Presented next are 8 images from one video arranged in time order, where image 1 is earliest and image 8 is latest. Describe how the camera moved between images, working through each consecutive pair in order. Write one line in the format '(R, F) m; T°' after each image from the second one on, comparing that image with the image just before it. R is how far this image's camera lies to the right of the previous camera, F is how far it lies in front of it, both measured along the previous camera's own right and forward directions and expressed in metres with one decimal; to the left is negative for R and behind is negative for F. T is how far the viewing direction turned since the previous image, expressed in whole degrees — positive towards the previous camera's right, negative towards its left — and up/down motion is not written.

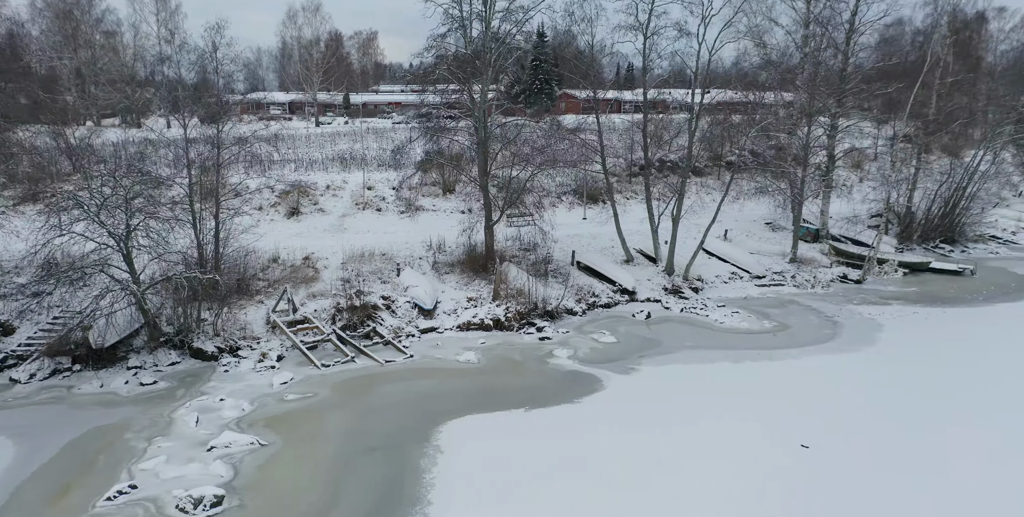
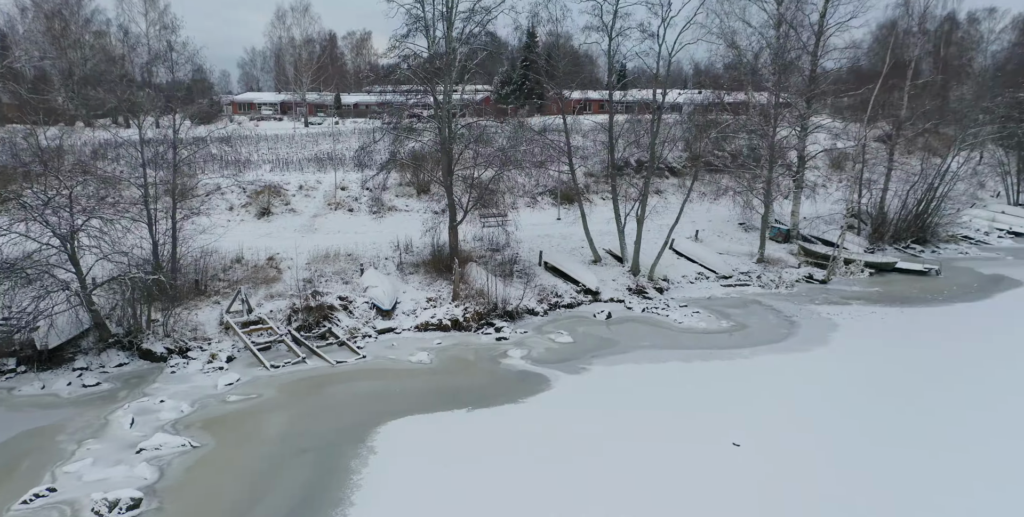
(+0.7, 0.0) m; +1°
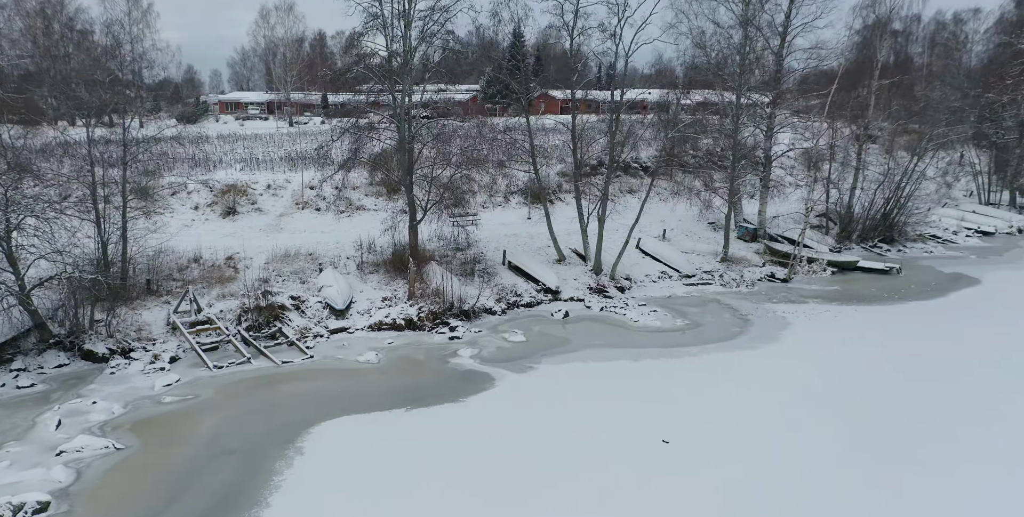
(+0.7, 0.0) m; +1°
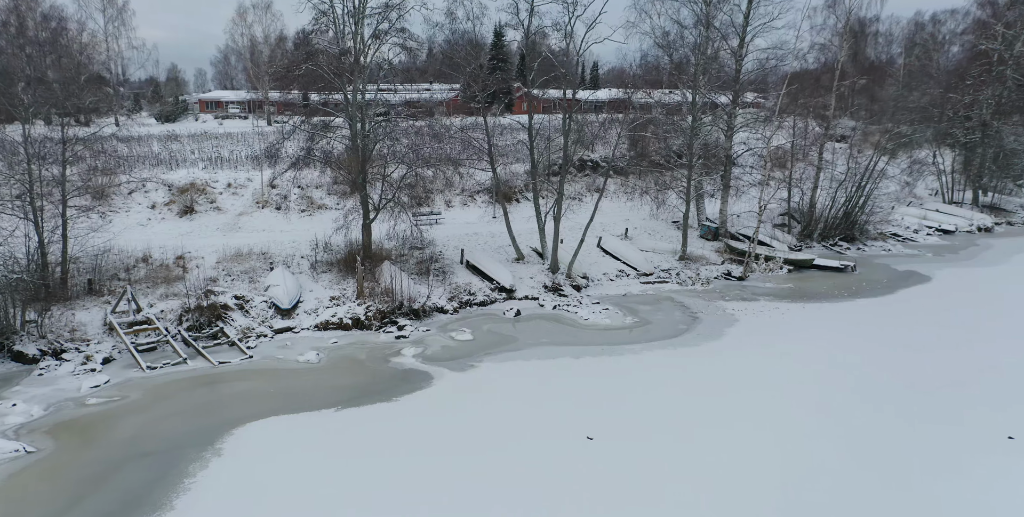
(+0.7, 0.0) m; +2°
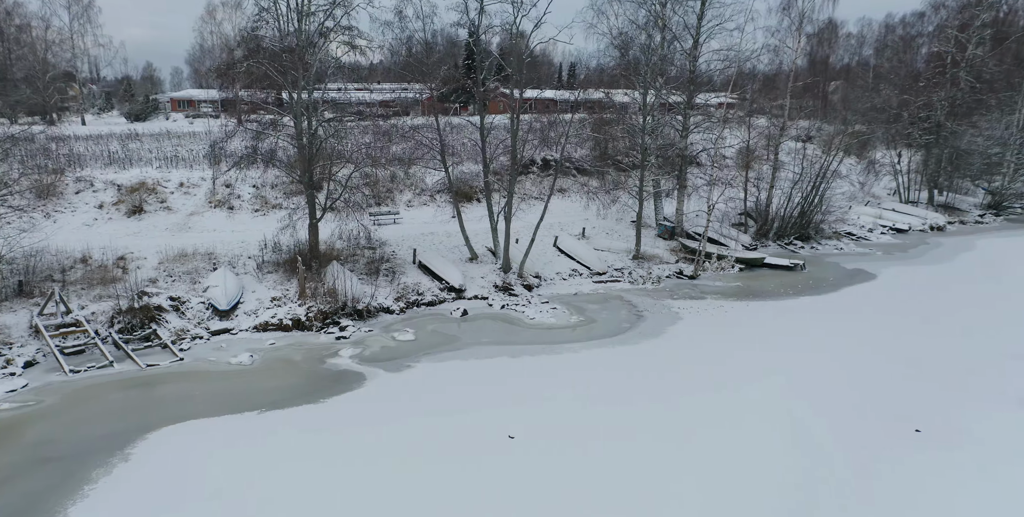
(+0.7, 0.0) m; +2°
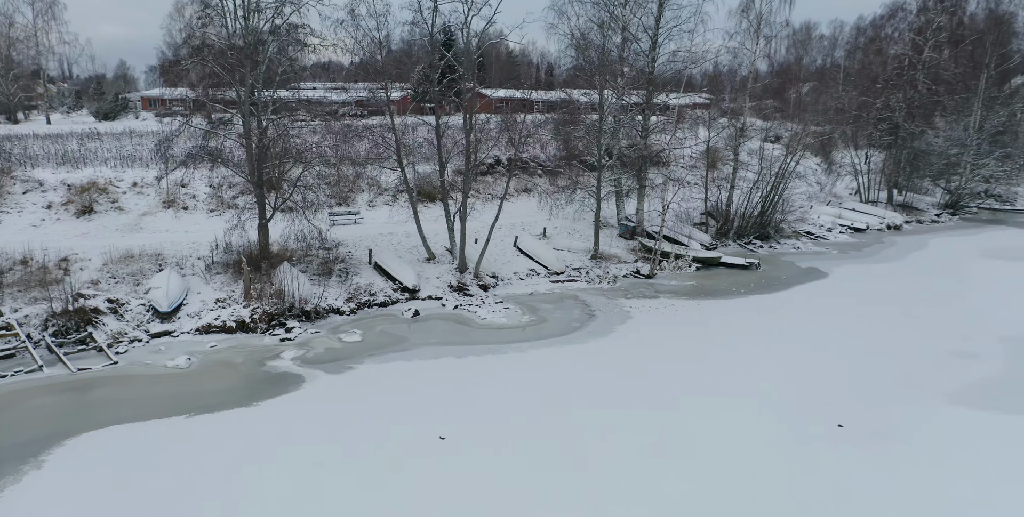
(+0.5, +0.1) m; +2°
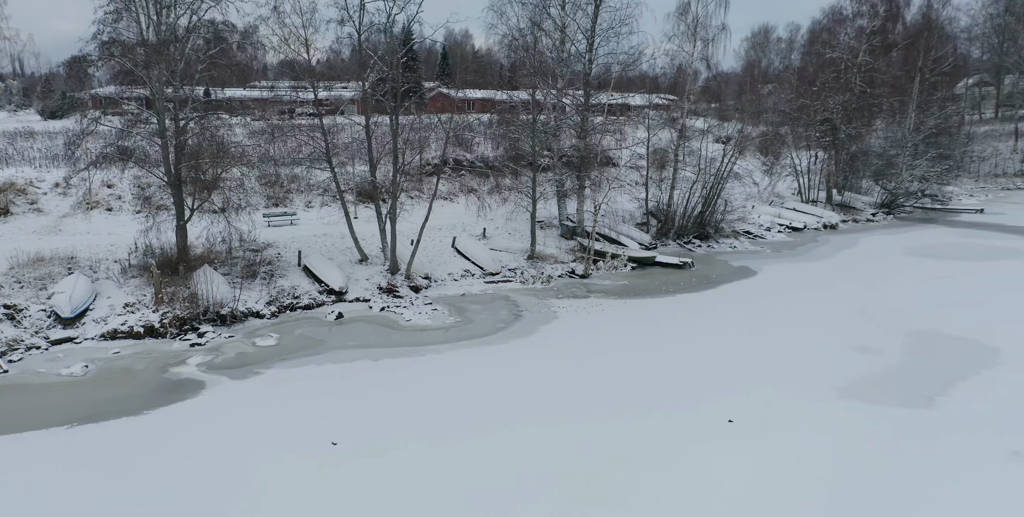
(+0.8, +0.1) m; +3°
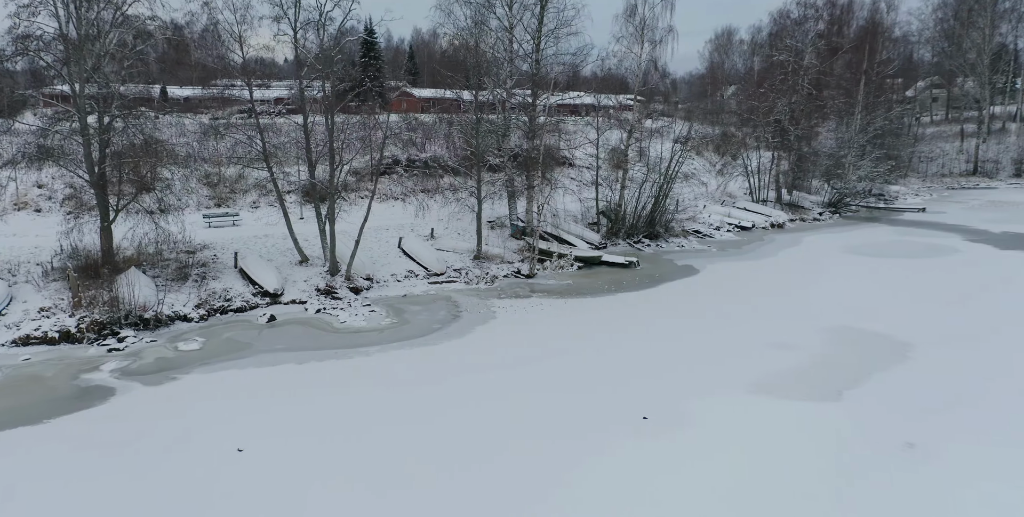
(+0.6, +0.1) m; +3°
